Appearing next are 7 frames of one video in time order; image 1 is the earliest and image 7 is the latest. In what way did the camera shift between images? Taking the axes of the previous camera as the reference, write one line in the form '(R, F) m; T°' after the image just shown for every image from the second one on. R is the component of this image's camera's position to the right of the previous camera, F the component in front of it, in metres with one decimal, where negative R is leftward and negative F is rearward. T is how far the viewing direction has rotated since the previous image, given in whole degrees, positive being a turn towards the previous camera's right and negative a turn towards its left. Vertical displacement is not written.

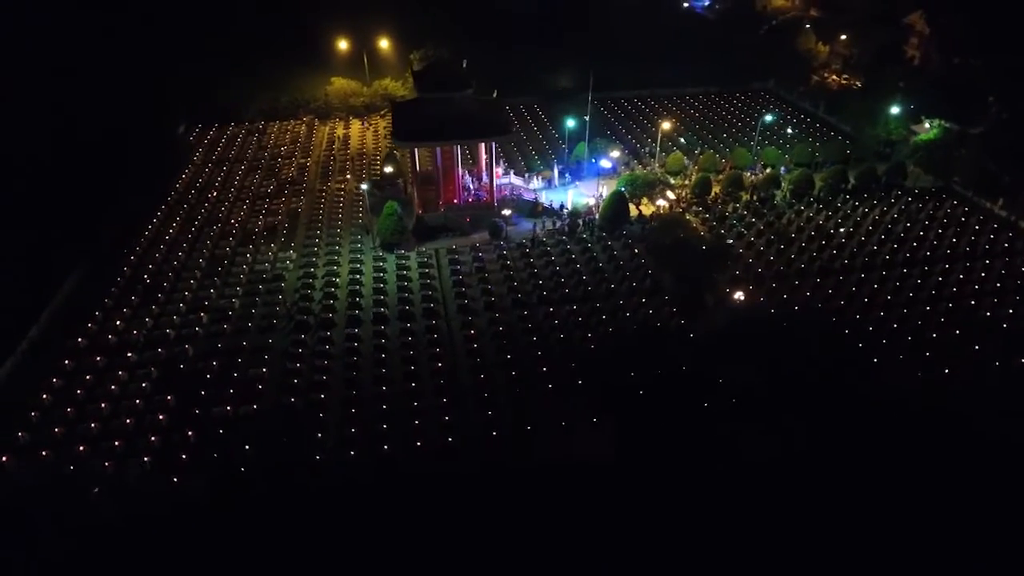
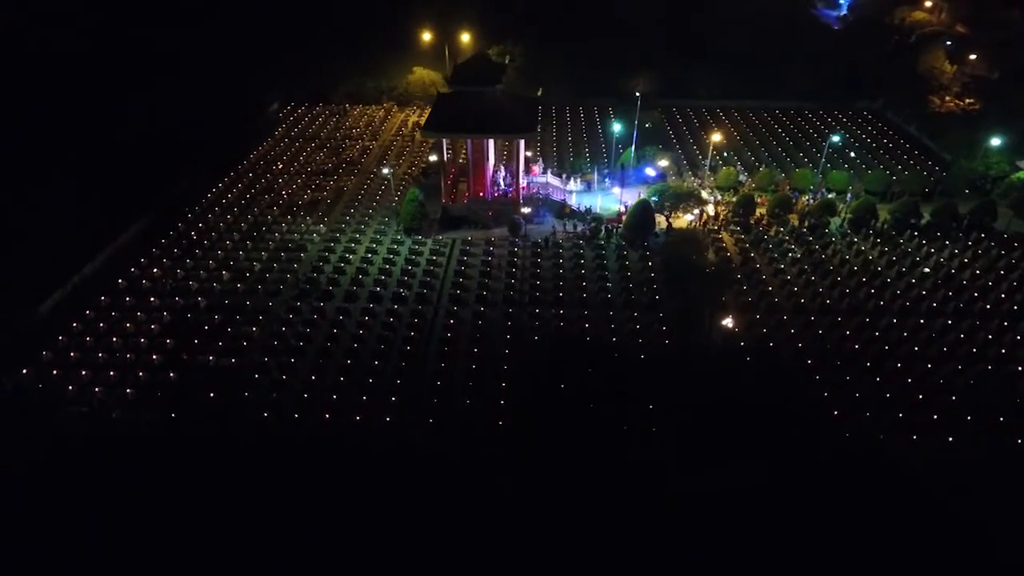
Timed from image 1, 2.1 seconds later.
(+3.6, +0.3) m; -12°
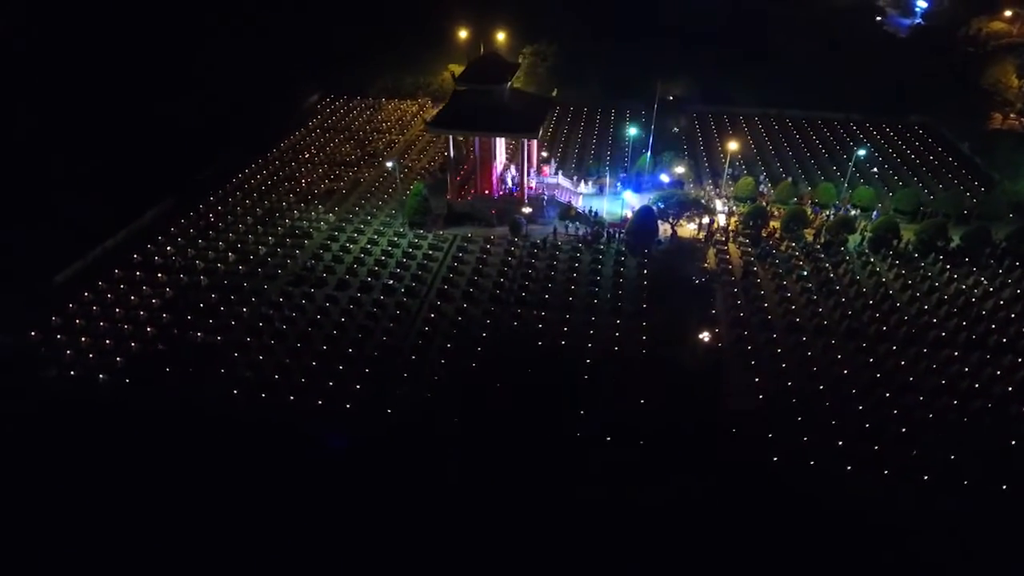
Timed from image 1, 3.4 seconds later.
(+2.1, +0.1) m; -6°
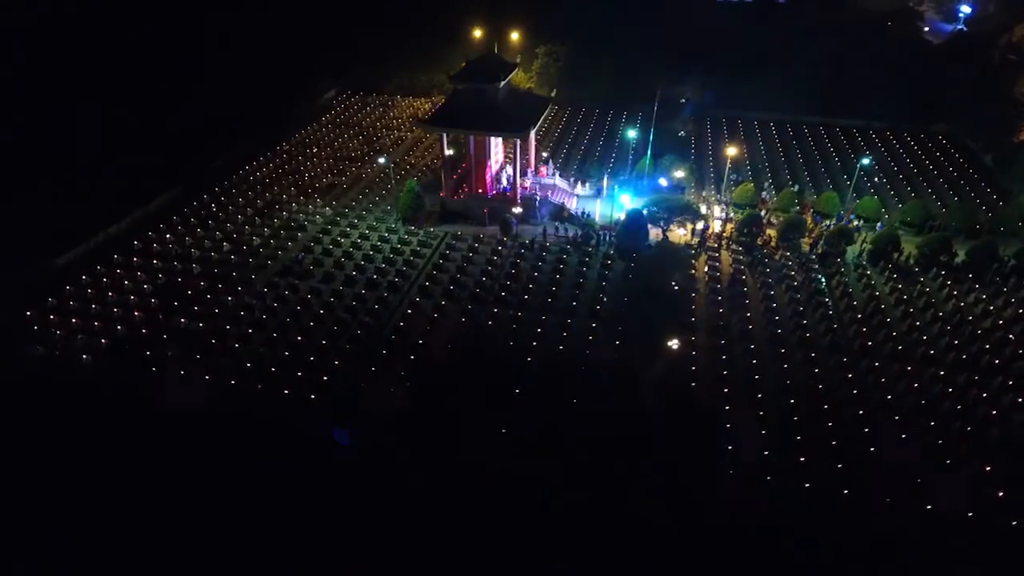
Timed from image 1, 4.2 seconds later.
(+1.5, +0.1) m; -4°
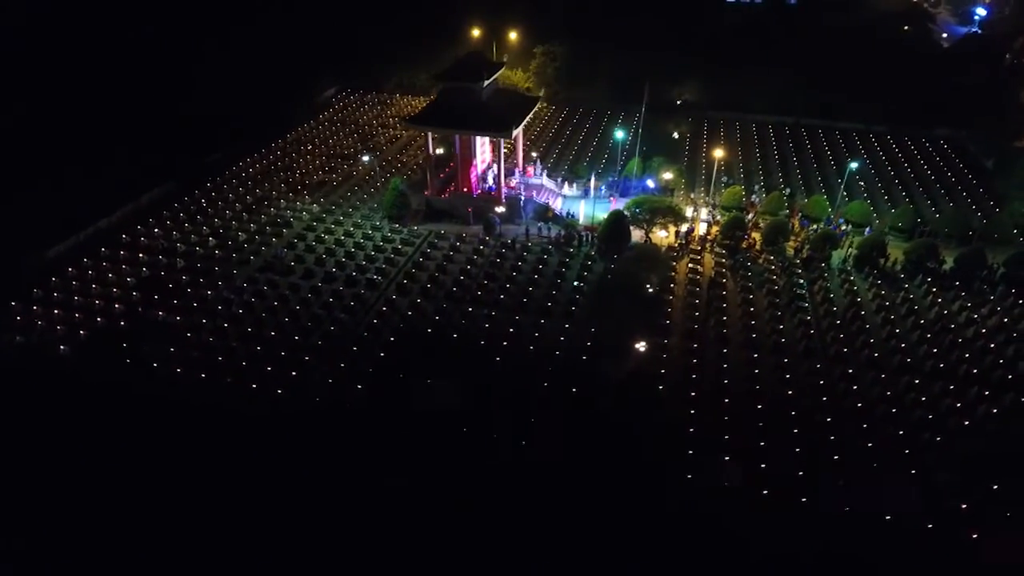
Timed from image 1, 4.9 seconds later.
(+1.1, 0.0) m; -2°
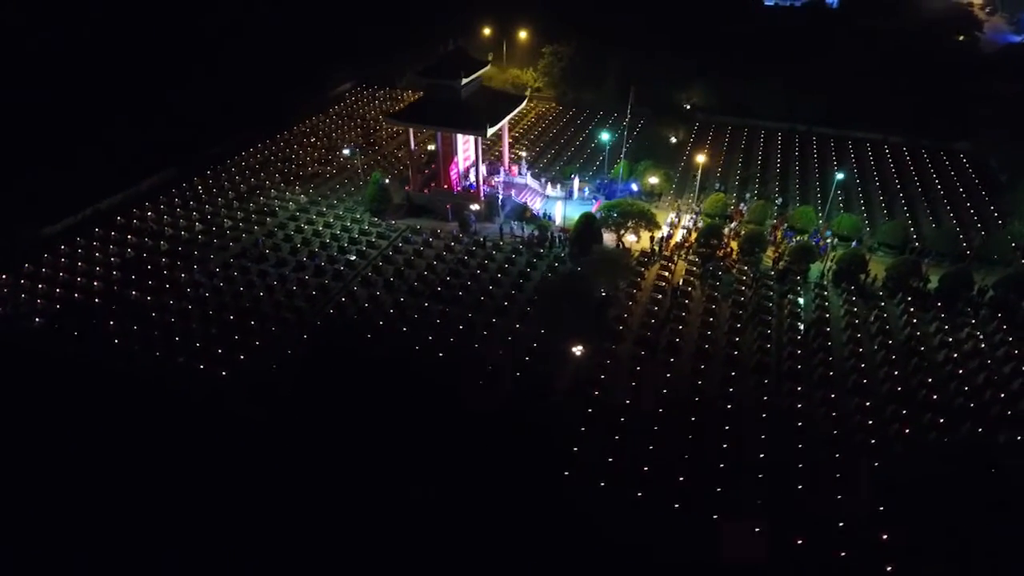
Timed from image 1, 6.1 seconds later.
(+2.3, +0.2) m; -5°
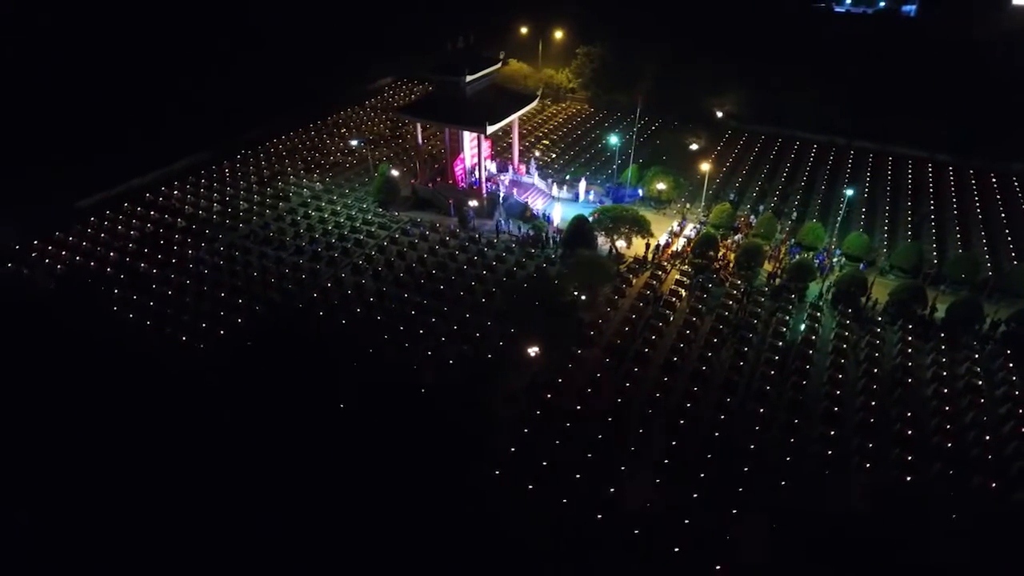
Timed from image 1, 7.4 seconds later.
(+2.3, +0.2) m; -7°
